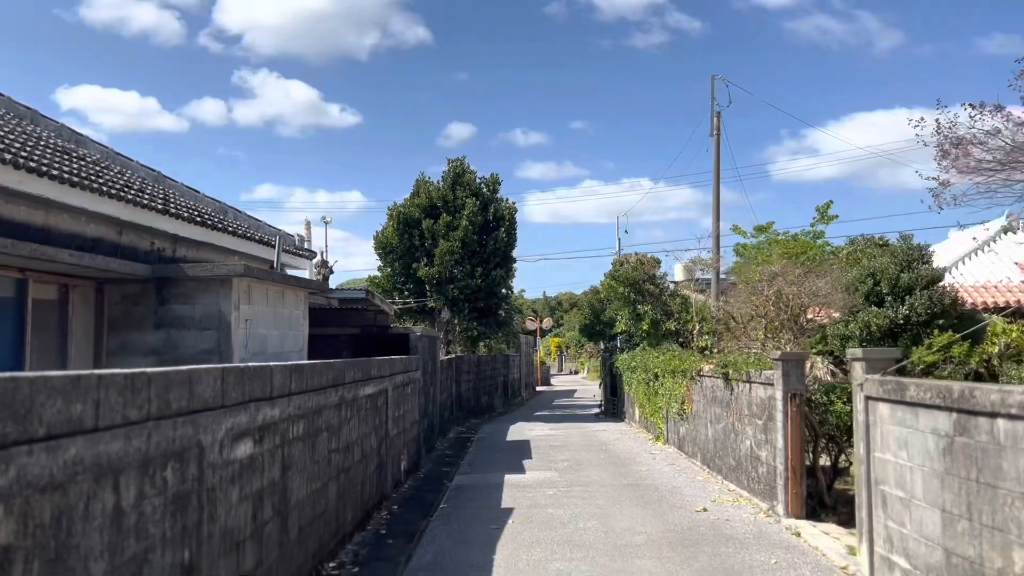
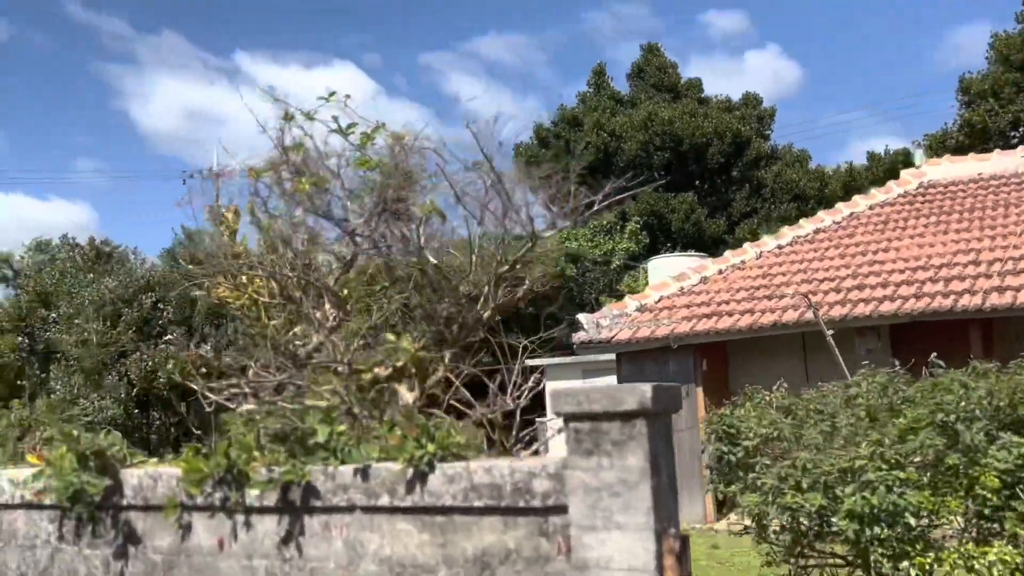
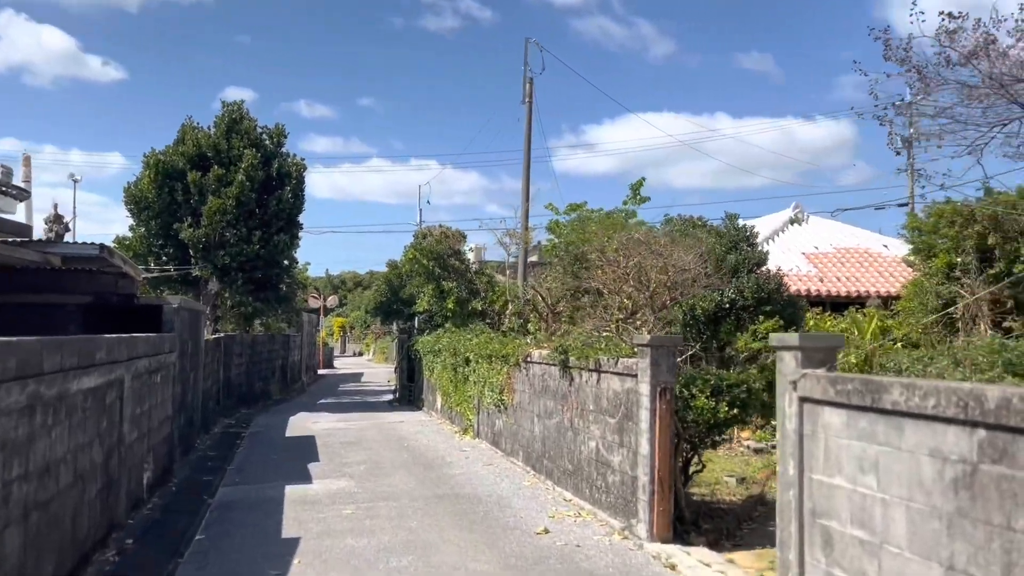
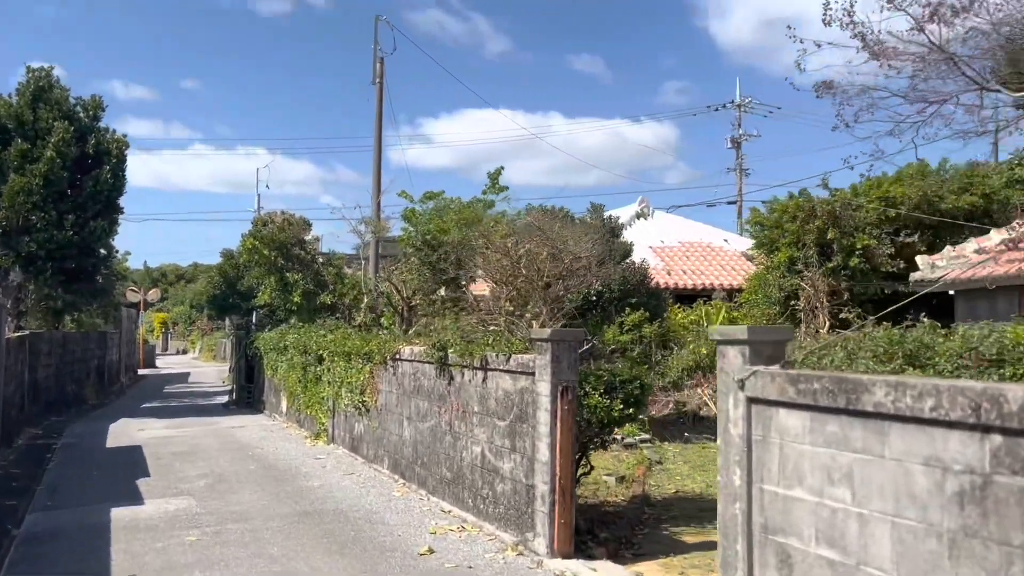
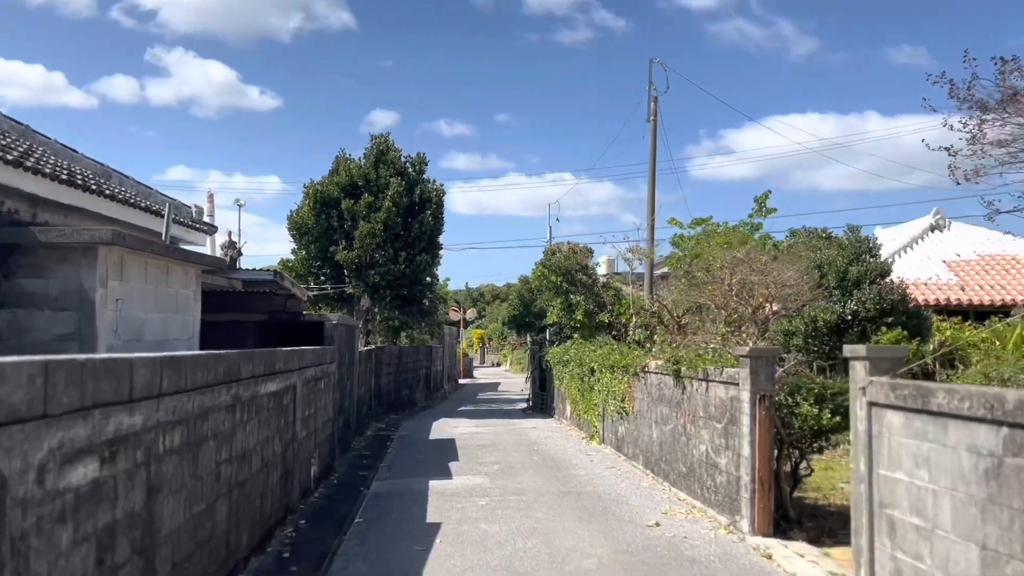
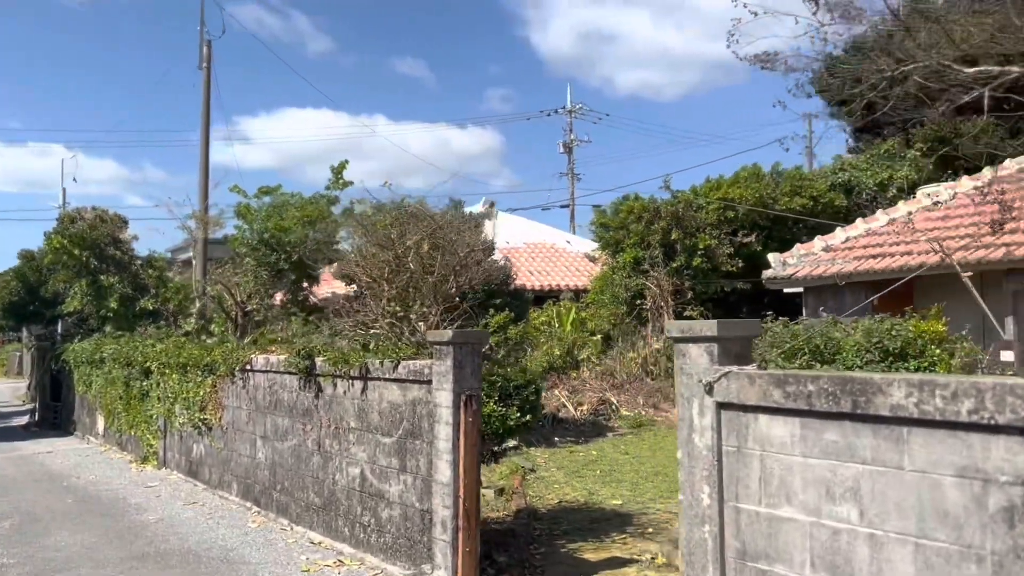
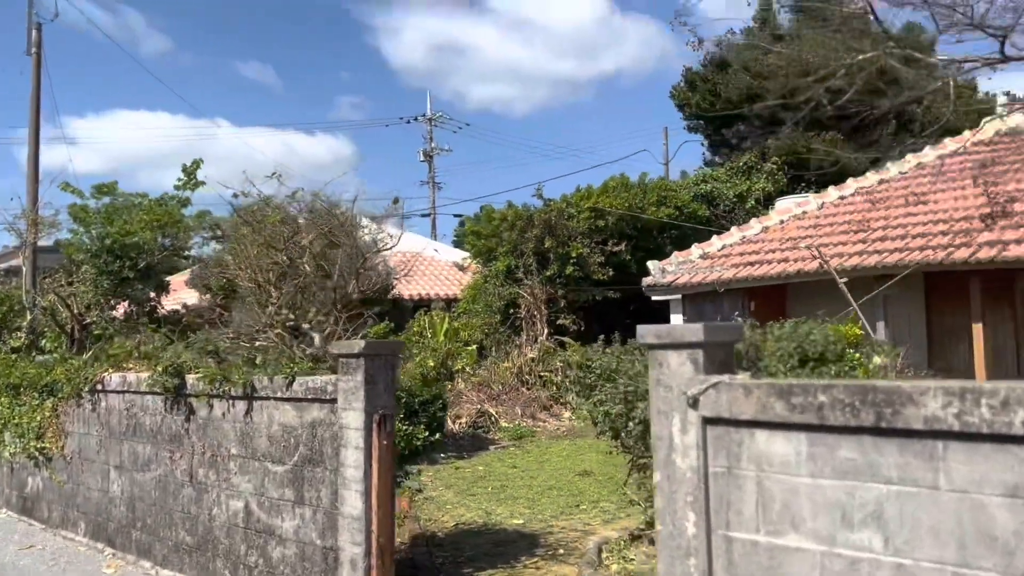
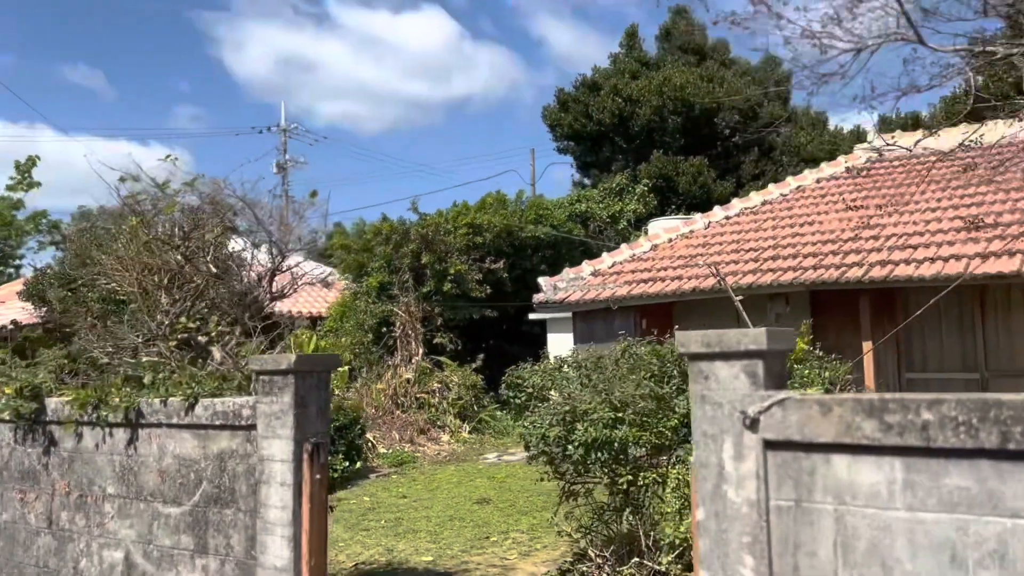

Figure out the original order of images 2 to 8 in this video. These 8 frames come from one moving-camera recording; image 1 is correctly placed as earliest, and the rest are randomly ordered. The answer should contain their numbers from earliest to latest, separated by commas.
5, 3, 4, 6, 7, 8, 2
